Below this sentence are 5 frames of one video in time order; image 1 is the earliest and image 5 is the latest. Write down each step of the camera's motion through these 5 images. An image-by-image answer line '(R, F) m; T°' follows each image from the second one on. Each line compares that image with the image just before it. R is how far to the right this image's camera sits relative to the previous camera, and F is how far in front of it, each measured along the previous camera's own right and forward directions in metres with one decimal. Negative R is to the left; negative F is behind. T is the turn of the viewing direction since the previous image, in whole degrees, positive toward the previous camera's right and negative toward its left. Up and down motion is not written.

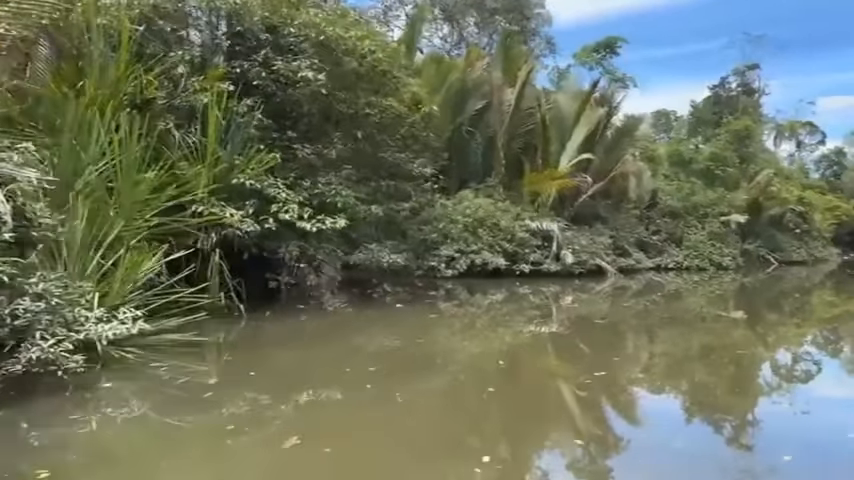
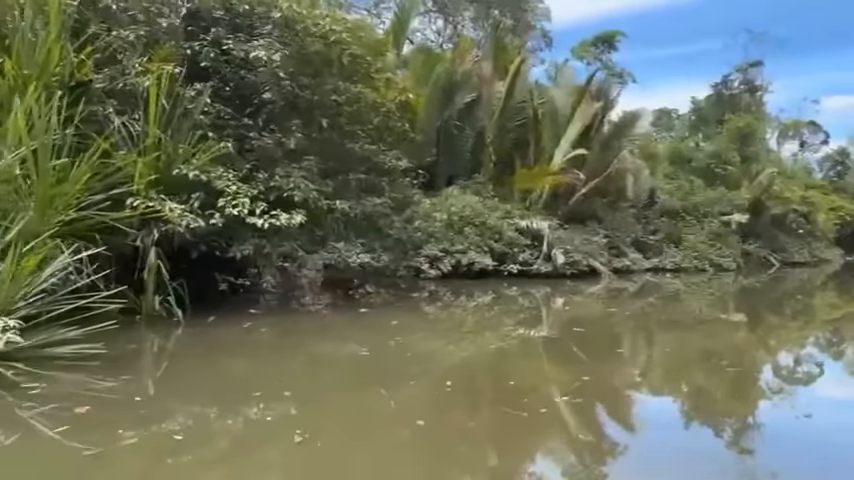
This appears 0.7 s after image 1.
(+0.3, +0.5) m; 0°
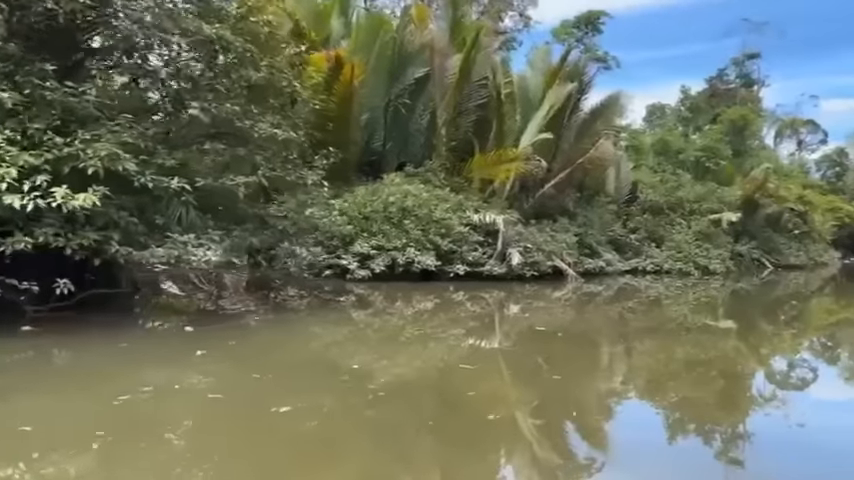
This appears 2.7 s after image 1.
(+0.8, +1.5) m; 0°
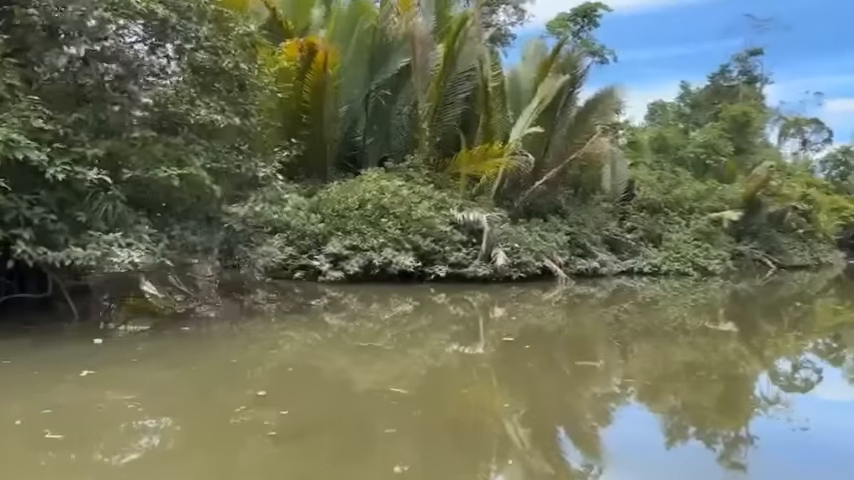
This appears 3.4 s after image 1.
(+0.3, +0.5) m; 0°
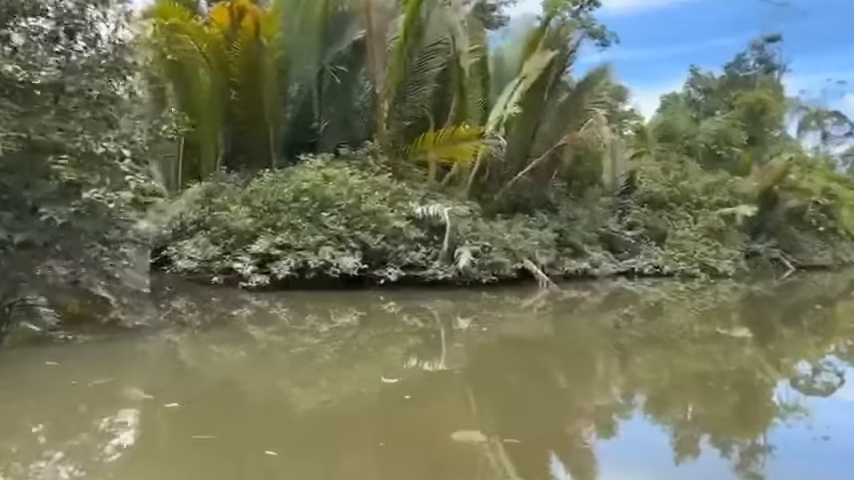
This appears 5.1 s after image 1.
(+0.7, +1.3) m; -1°
